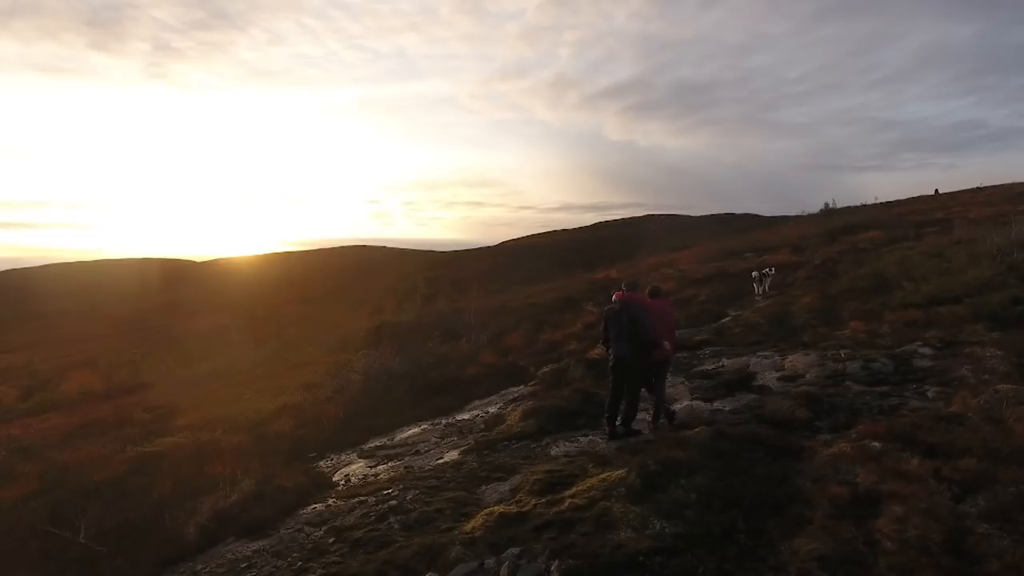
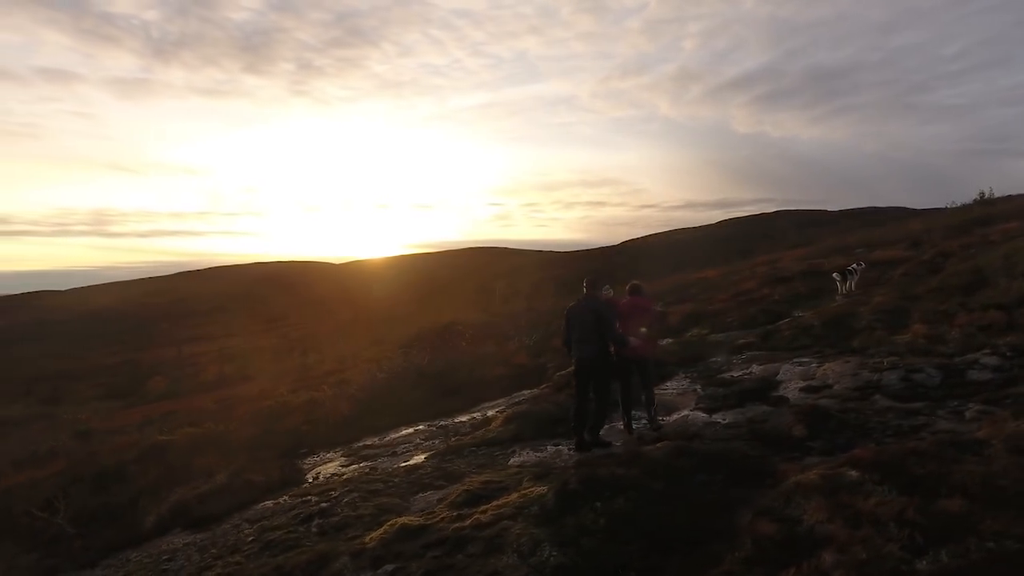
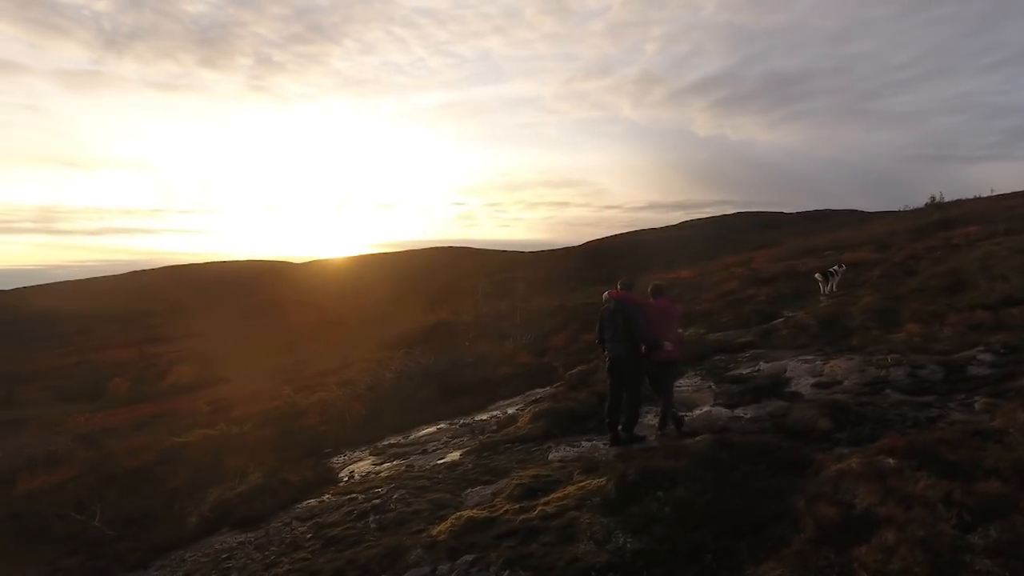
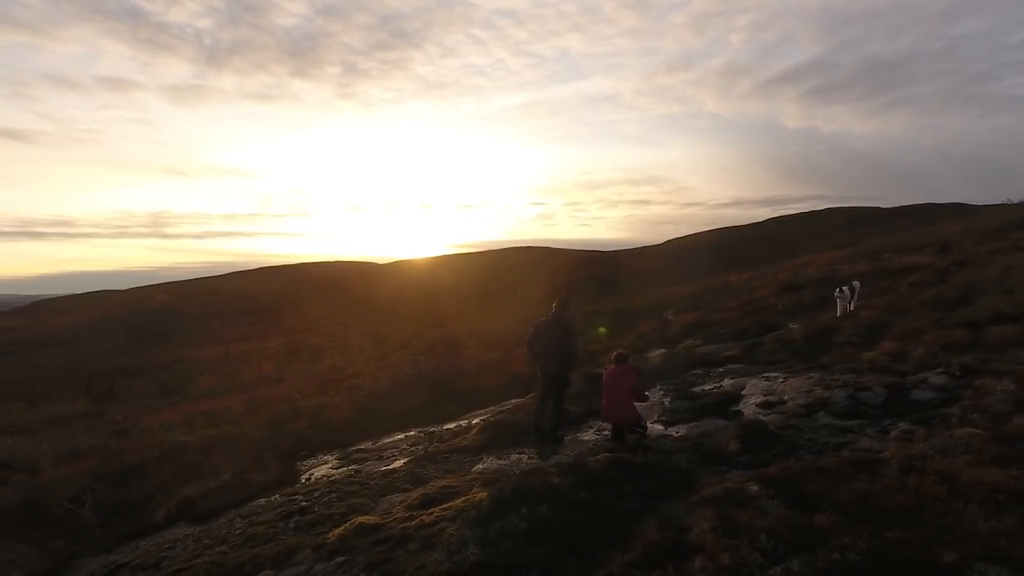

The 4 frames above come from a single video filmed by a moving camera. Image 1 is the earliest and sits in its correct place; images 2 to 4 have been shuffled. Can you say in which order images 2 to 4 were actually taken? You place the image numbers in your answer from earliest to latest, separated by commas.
3, 2, 4
